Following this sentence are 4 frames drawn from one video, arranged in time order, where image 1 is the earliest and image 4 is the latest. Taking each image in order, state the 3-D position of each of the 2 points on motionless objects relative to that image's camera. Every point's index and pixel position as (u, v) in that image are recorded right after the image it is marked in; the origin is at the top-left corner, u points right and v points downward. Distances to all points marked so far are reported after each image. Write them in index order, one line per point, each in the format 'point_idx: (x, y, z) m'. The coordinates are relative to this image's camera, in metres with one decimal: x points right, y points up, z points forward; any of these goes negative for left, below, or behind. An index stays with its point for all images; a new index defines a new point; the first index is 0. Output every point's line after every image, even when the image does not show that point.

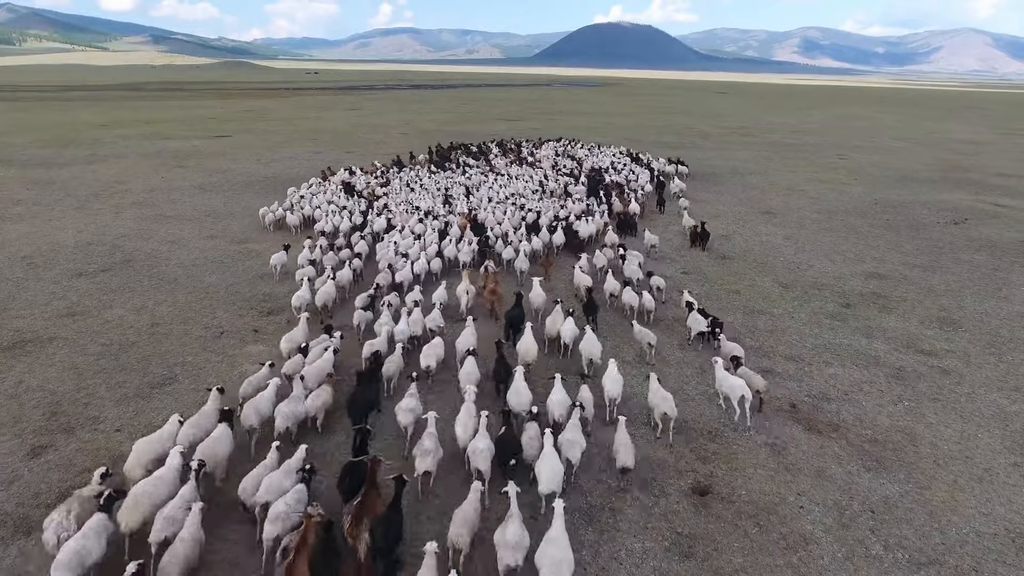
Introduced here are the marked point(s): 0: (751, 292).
0: (+5.9, -0.1, +16.2) m
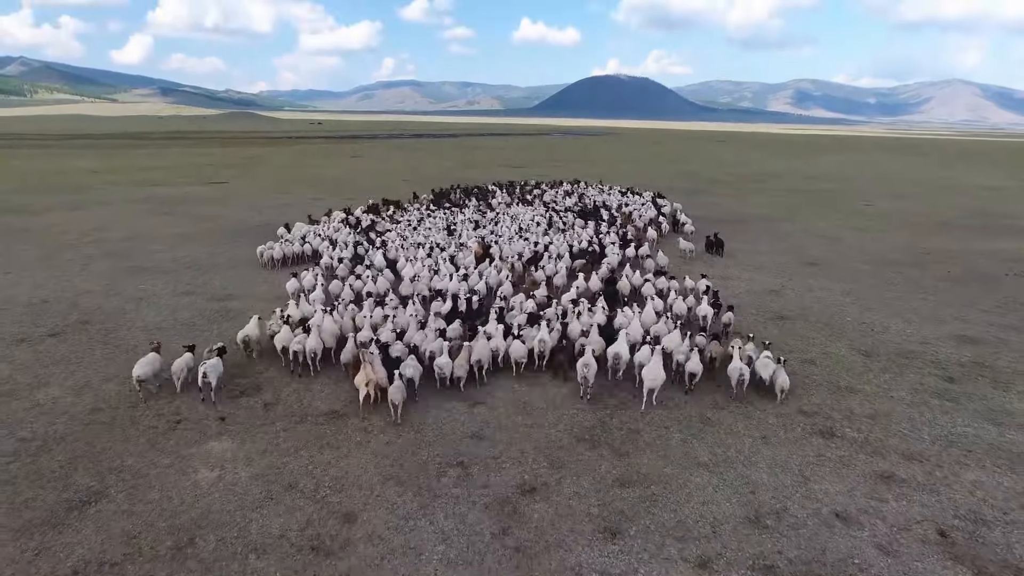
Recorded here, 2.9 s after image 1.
0: (+6.5, -1.5, +13.4) m
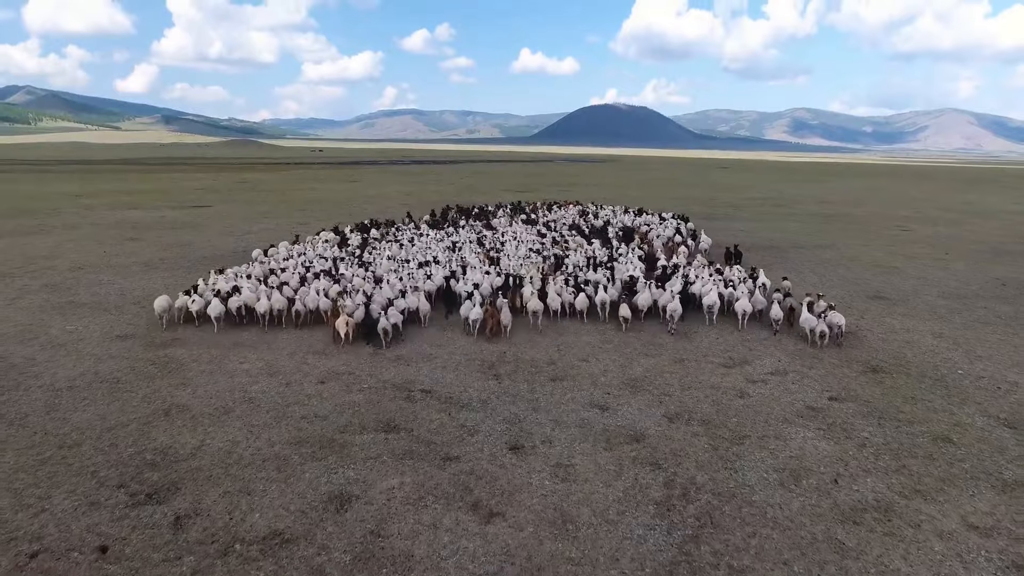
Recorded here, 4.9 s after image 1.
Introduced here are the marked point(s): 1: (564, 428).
0: (+6.8, -2.2, +9.8) m
1: (+0.8, -2.1, +9.9) m
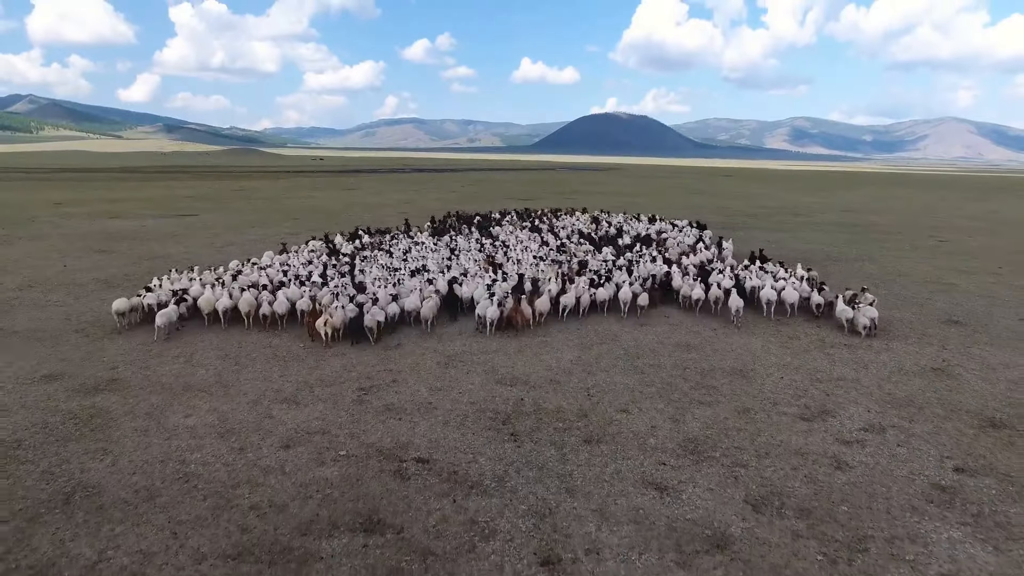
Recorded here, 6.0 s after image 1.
0: (+7.1, -2.7, +7.1) m
1: (+1.1, -2.6, +7.1) m
